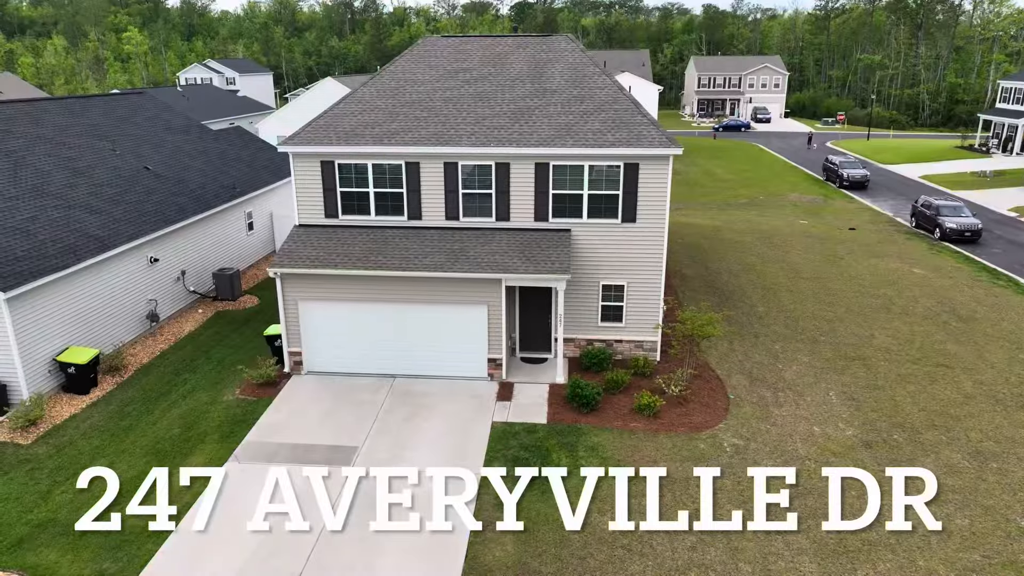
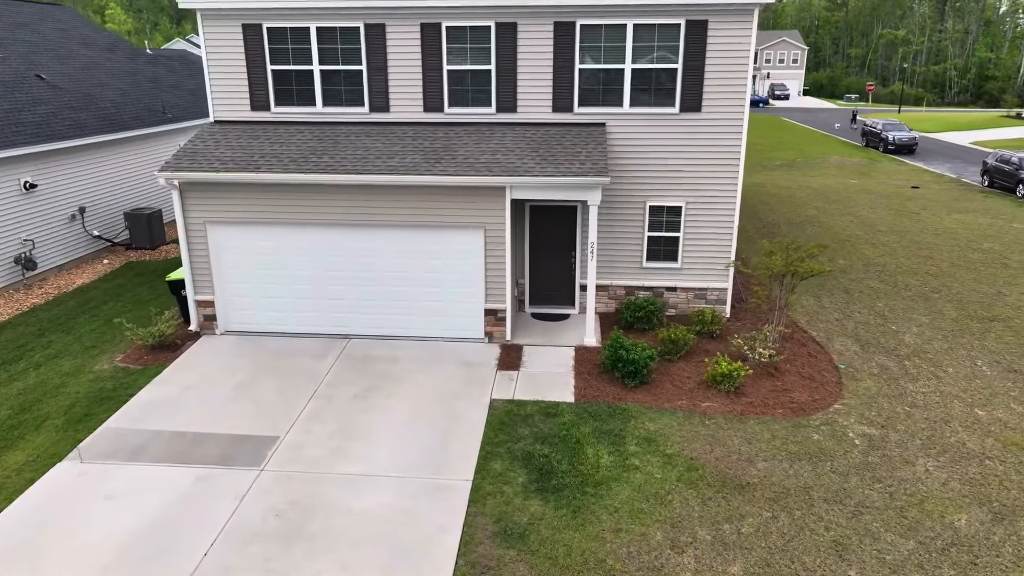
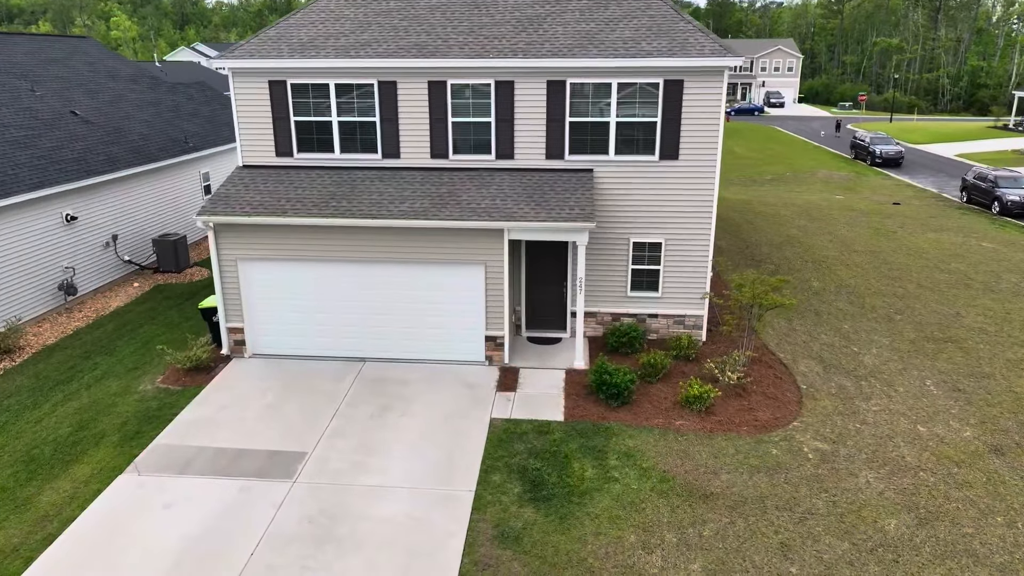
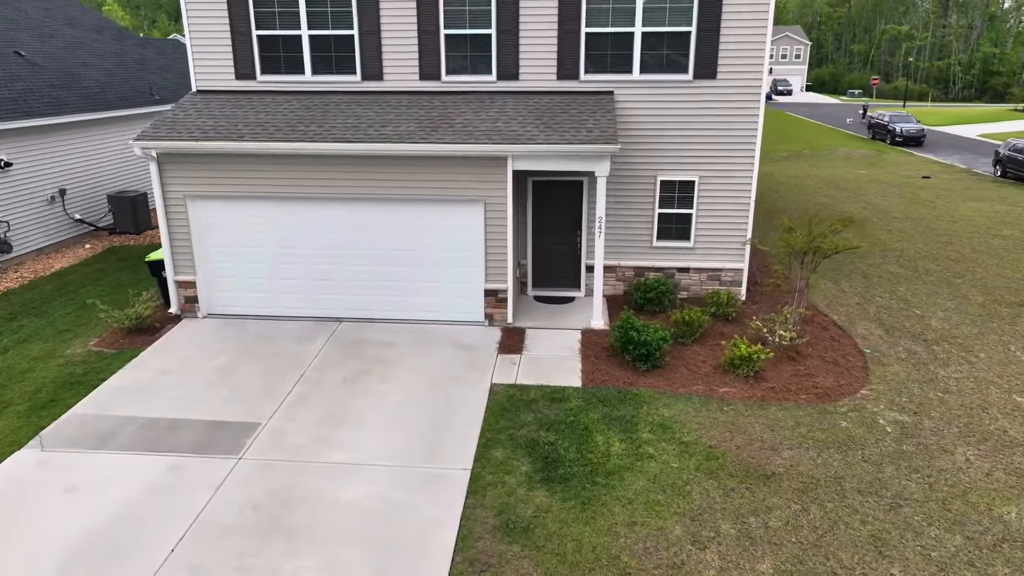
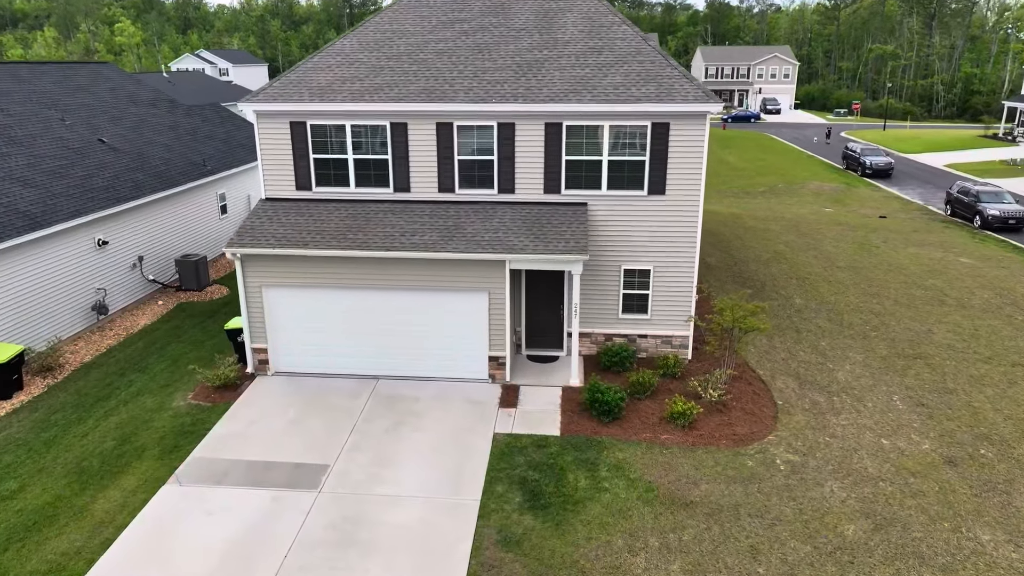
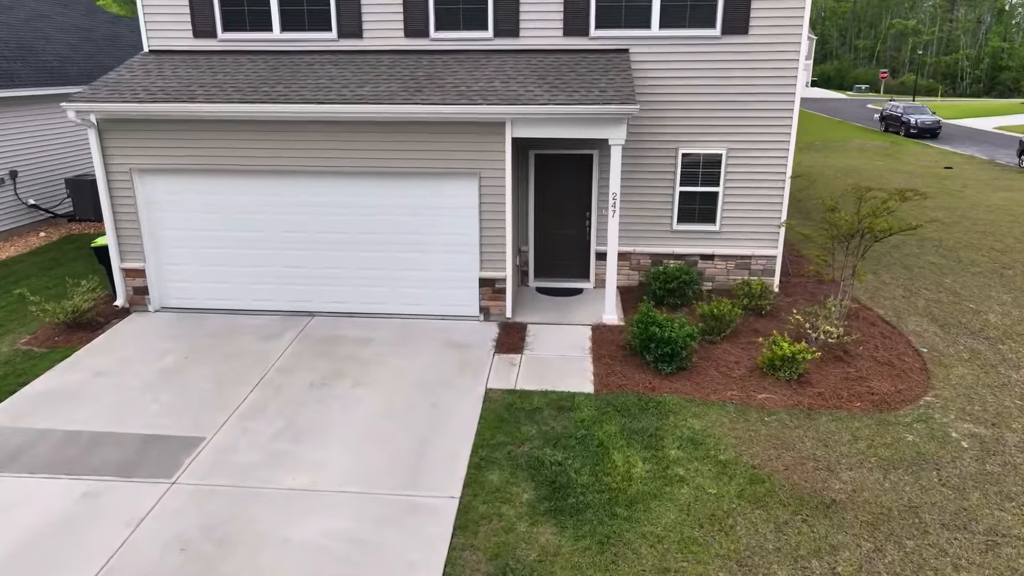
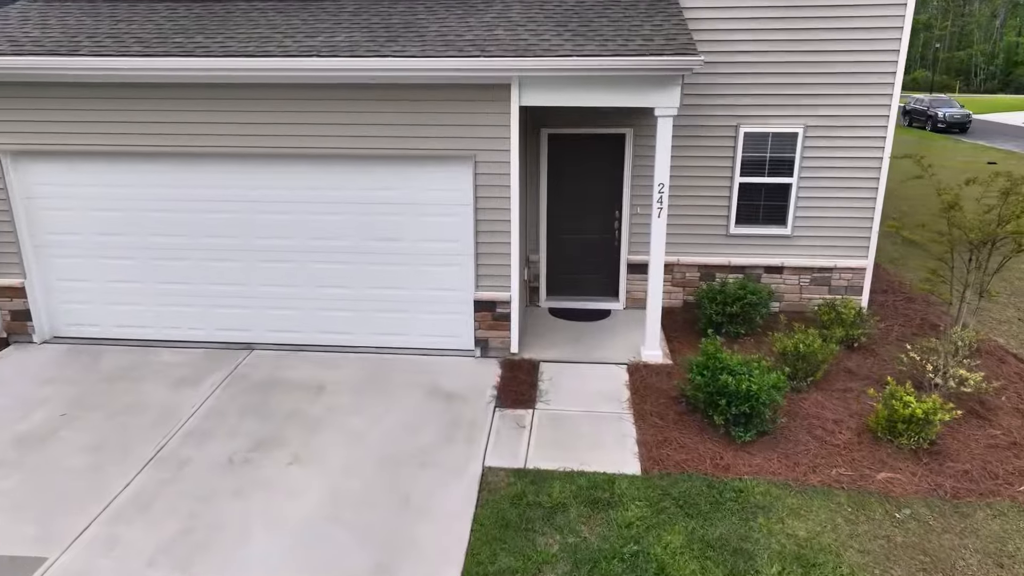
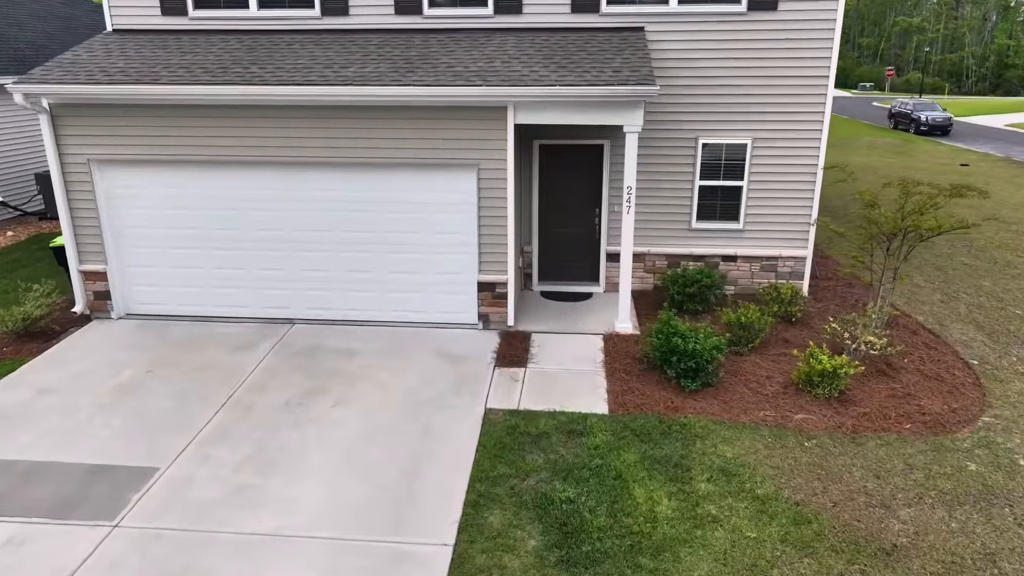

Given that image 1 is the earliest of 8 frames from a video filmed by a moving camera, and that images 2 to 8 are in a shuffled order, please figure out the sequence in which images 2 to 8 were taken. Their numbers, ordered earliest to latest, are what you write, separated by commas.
5, 3, 2, 4, 6, 8, 7
